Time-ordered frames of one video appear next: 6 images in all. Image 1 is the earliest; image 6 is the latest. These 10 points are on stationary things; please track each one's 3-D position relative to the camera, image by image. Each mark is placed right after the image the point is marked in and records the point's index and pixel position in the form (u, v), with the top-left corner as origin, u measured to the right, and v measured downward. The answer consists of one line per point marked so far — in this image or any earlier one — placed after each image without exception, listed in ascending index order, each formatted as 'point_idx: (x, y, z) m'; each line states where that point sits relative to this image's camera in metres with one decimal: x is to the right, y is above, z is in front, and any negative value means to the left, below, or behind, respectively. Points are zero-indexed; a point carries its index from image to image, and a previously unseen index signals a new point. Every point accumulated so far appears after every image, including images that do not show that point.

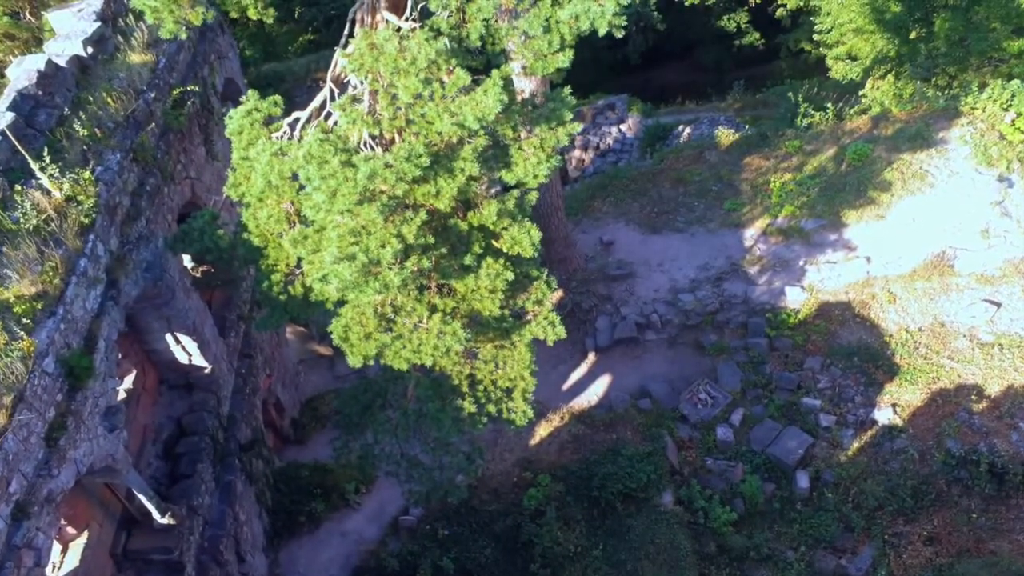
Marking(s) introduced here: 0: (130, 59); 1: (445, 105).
0: (-3.7, +2.2, +9.6) m
1: (-0.5, +1.3, +6.9) m
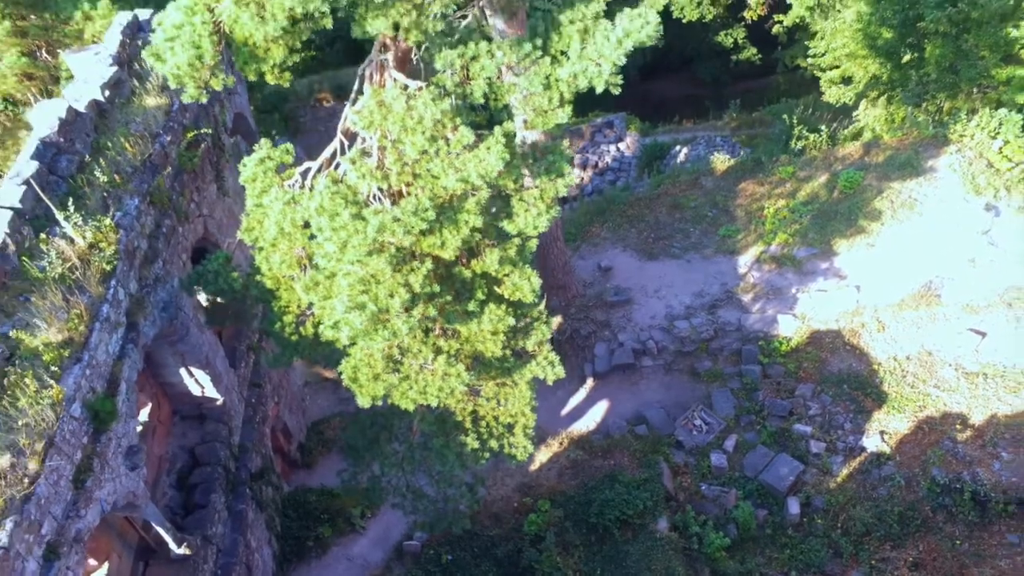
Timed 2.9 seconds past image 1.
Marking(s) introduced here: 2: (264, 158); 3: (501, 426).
0: (-3.6, +1.8, +9.9) m
1: (-0.4, +0.9, +7.2) m
2: (-2.0, +1.1, +8.1) m
3: (-0.1, -1.2, +8.7) m
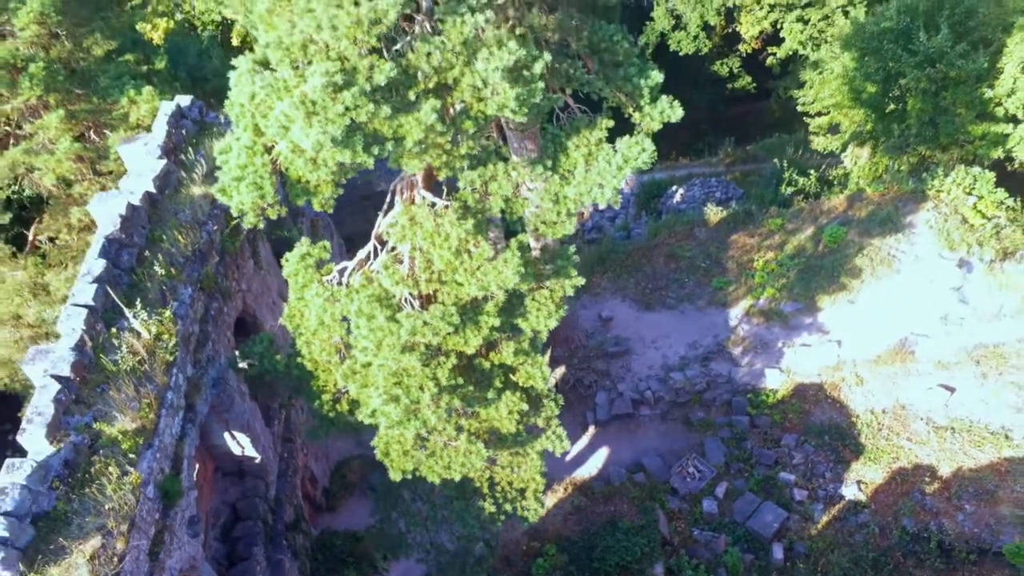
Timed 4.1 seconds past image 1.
0: (-3.5, +1.1, +11.0) m
1: (-0.3, +0.1, +8.3) m
2: (-1.9, +0.3, +9.2) m
3: (0.0, -2.0, +9.7) m
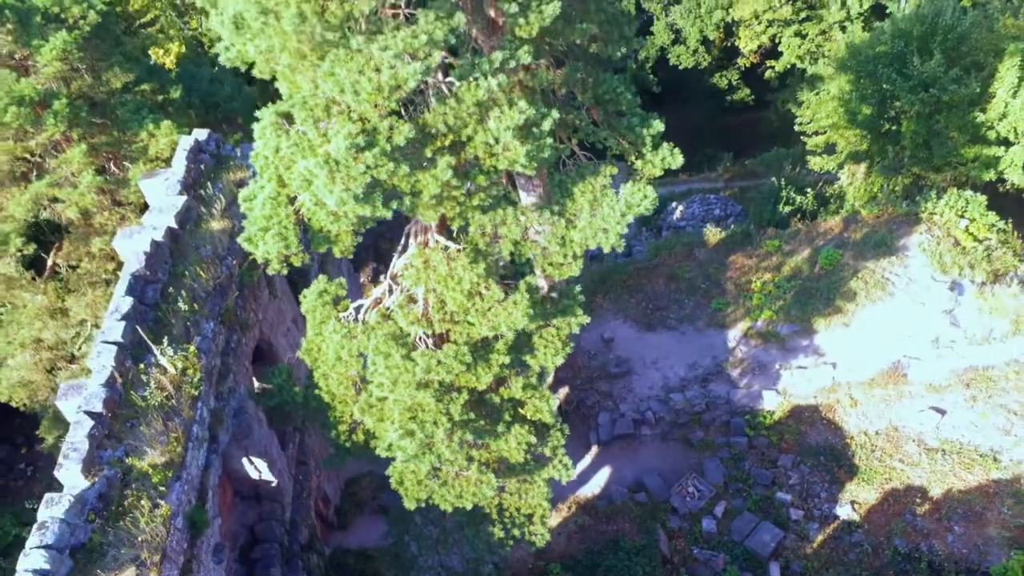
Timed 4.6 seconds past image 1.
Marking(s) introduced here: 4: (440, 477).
0: (-3.5, +0.7, +11.5) m
1: (-0.2, -0.2, +8.8) m
2: (-1.8, -0.1, +9.7) m
3: (+0.1, -2.3, +10.2) m
4: (-0.7, -1.8, +9.4) m
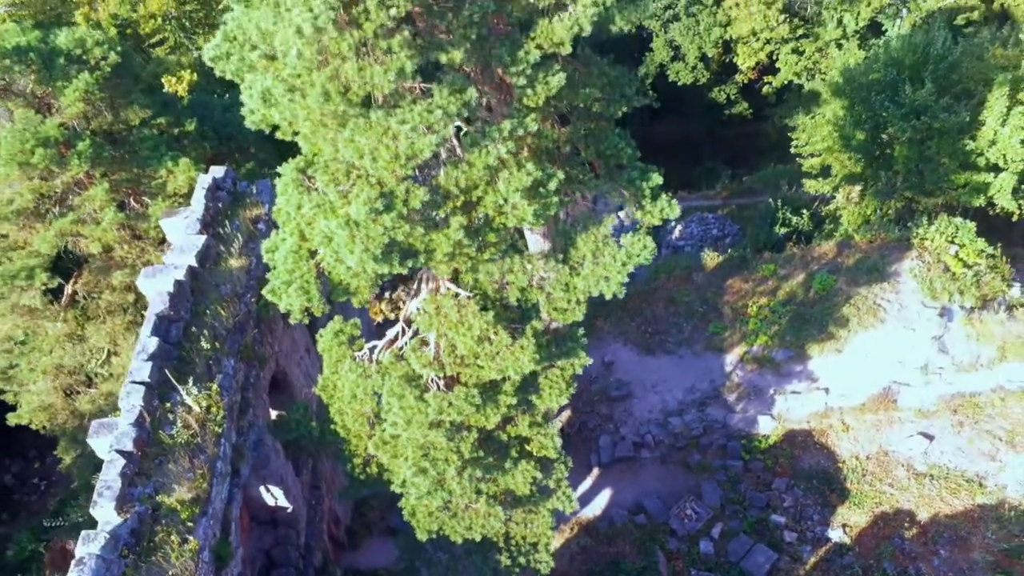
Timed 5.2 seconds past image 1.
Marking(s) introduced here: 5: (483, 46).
0: (-3.4, +0.3, +12.0) m
1: (-0.2, -0.6, +9.3) m
2: (-1.8, -0.5, +10.2) m
3: (+0.2, -2.8, +10.7) m
4: (-0.6, -2.2, +9.9) m
5: (-0.2, +1.9, +7.8) m
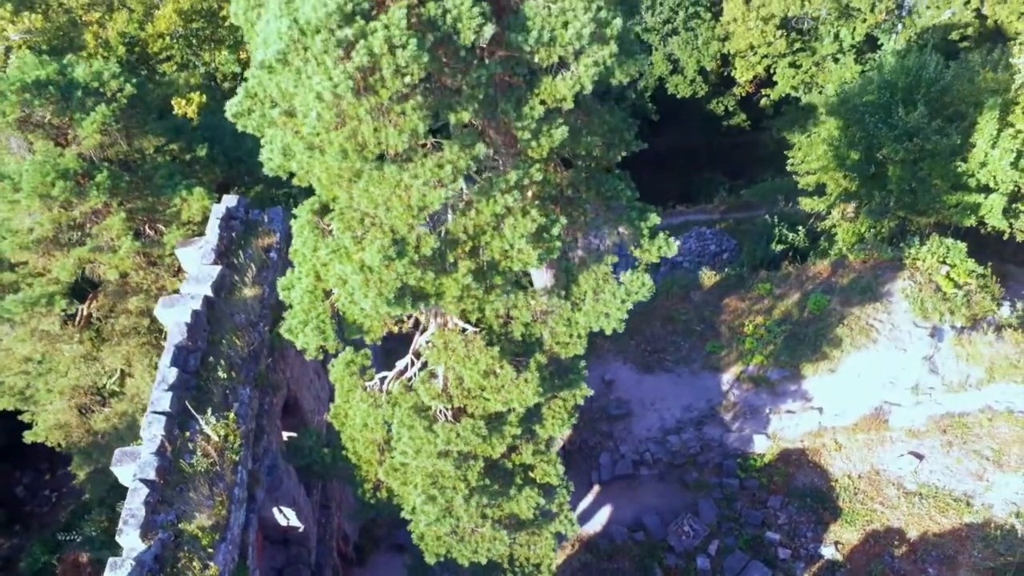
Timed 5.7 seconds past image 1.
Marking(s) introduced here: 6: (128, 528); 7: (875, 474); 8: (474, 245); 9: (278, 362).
0: (-3.3, -0.1, +12.5) m
1: (-0.1, -1.0, +9.8) m
2: (-1.7, -0.8, +10.7) m
3: (+0.2, -3.1, +11.2) m
4: (-0.6, -2.6, +10.3) m
5: (-0.2, +1.5, +8.3) m
6: (-3.5, -2.2, +9.0) m
7: (+5.3, -2.7, +14.6) m
8: (-0.3, +0.4, +8.8) m
9: (-3.0, -0.9, +12.7) m
